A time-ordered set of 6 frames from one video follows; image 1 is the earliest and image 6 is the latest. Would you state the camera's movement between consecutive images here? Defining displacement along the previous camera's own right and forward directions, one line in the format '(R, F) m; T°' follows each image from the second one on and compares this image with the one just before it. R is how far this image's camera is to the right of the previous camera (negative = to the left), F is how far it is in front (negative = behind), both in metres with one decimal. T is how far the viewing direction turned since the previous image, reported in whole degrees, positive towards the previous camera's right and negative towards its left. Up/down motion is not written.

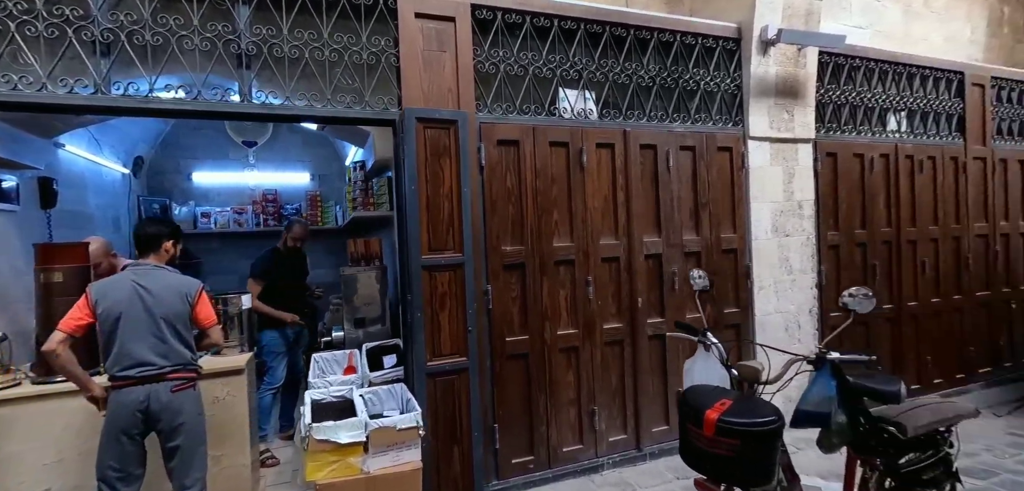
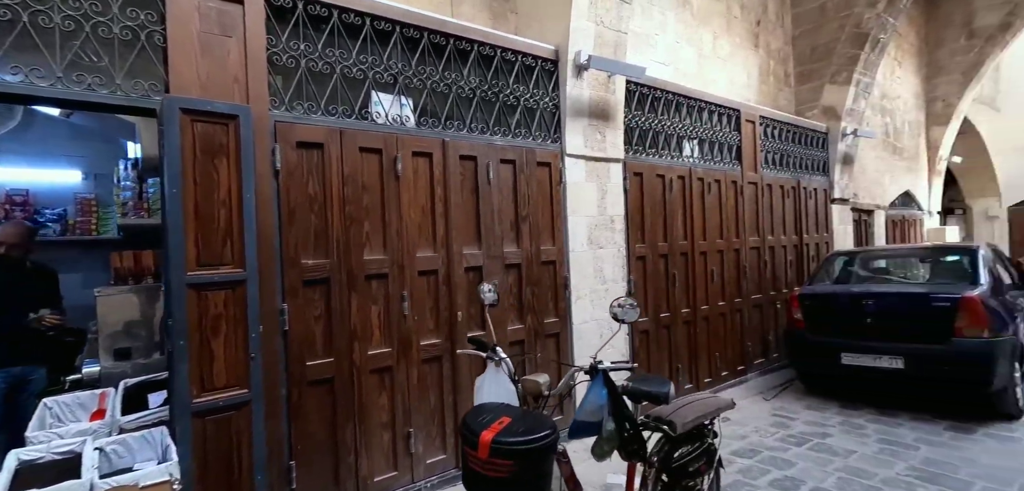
(+0.2, +0.1) m; +16°
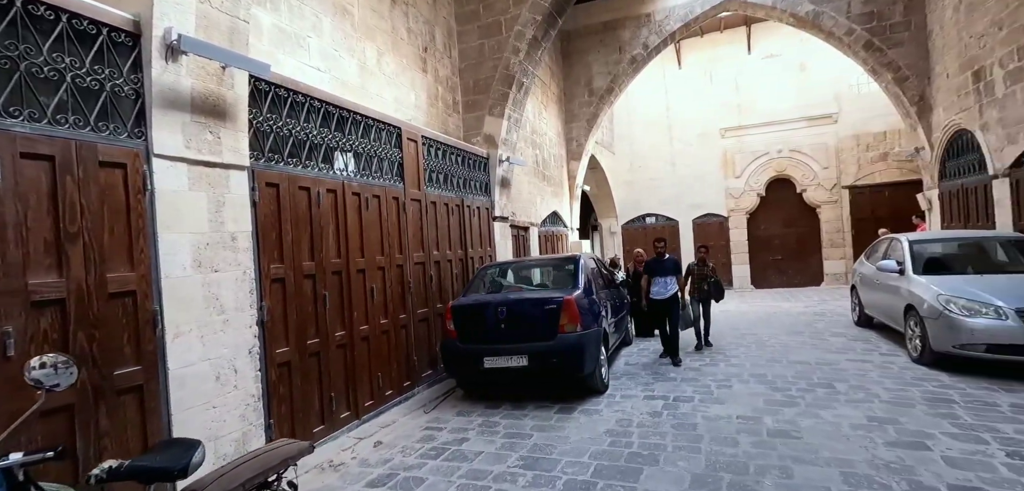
(+0.5, +0.1) m; +32°
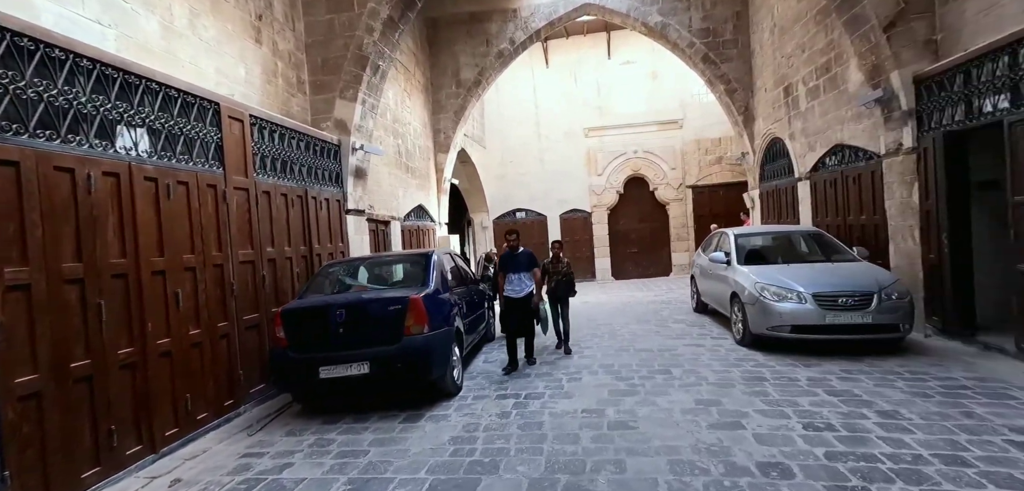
(+0.3, +0.2) m; +14°
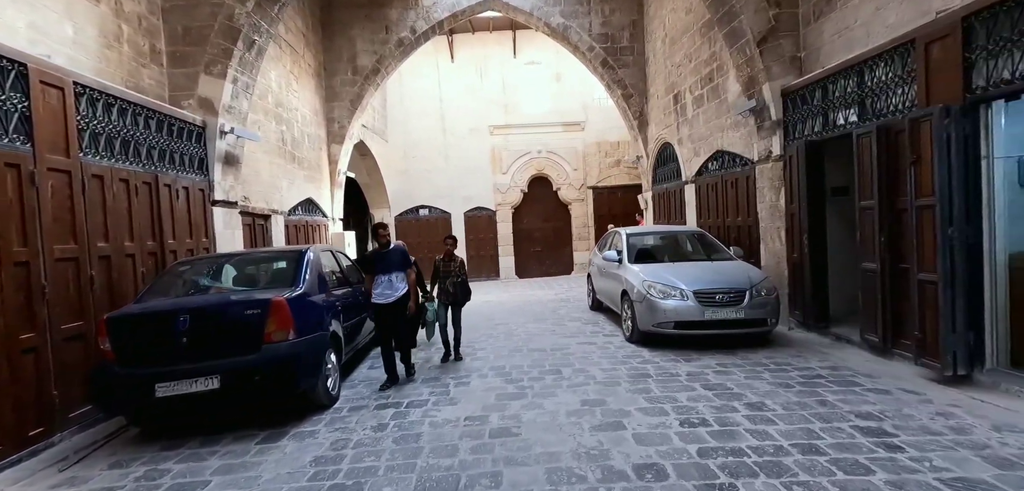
(+0.2, +0.2) m; +10°
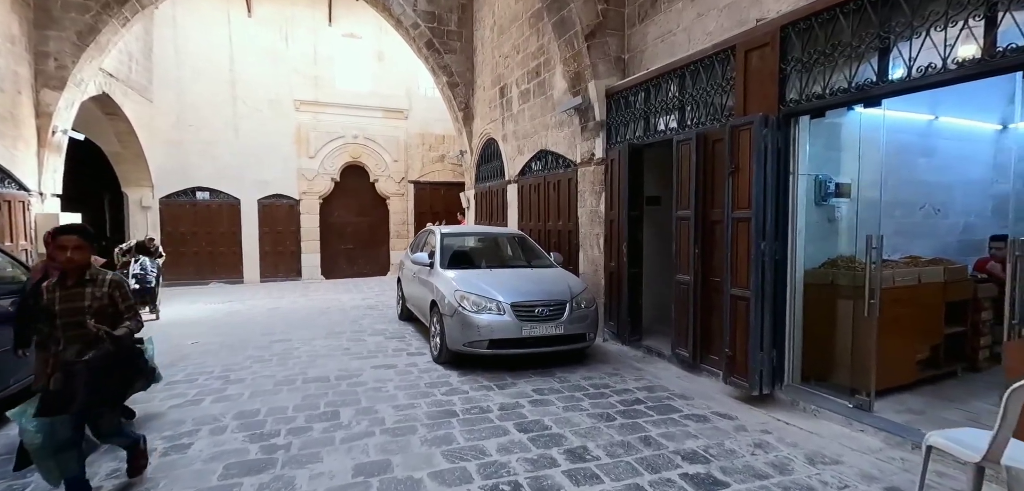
(+0.4, +1.0) m; +20°
